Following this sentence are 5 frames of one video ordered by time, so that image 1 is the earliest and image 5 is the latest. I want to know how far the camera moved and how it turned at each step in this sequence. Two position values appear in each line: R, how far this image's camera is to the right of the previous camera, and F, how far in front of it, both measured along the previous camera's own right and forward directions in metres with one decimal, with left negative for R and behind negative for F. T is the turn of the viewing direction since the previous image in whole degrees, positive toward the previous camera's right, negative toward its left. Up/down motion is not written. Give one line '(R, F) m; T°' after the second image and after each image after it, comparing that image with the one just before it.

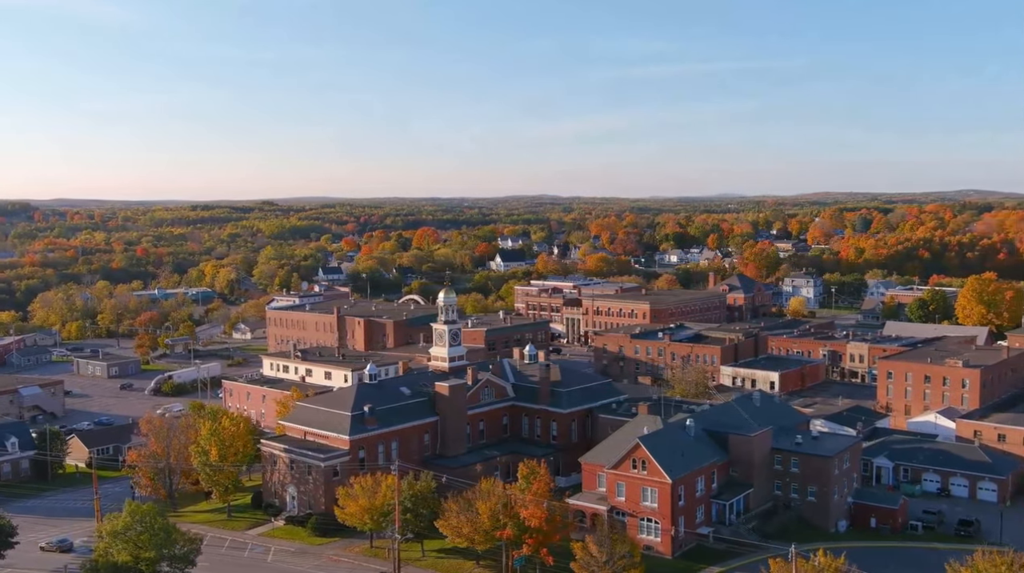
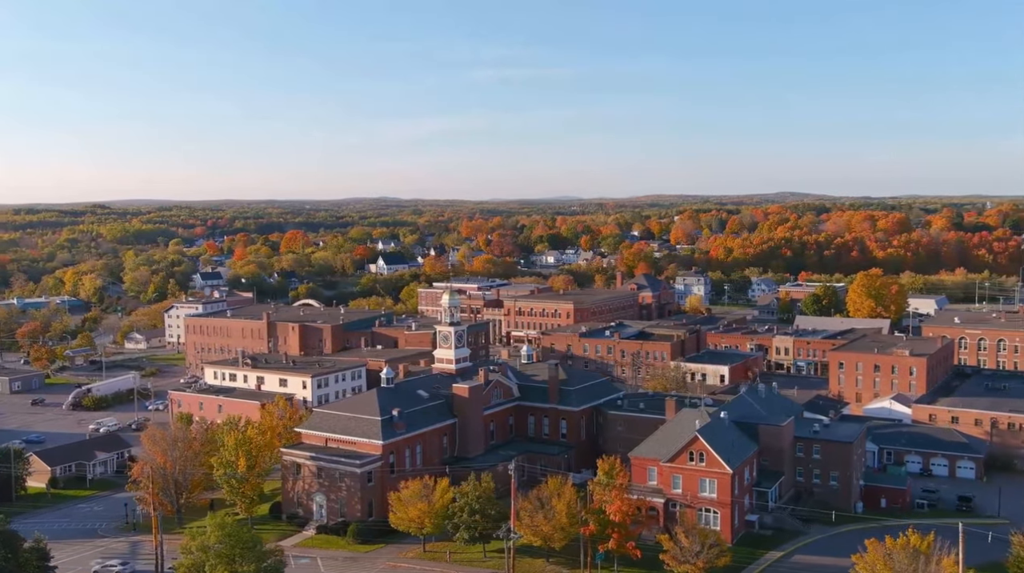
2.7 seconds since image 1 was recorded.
(-8.8, +0.3) m; +9°
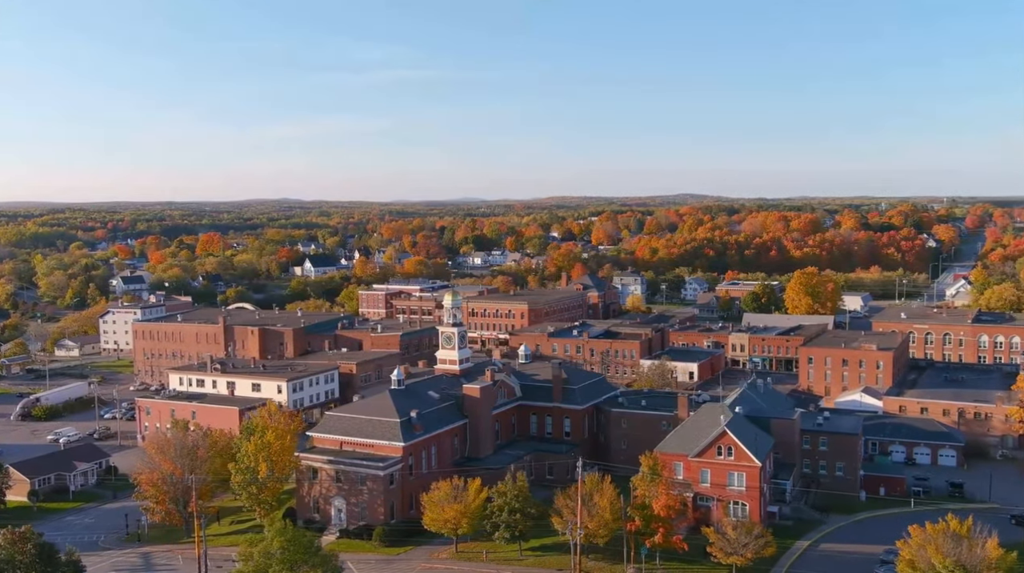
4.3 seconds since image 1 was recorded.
(-5.3, 0.0) m; +5°
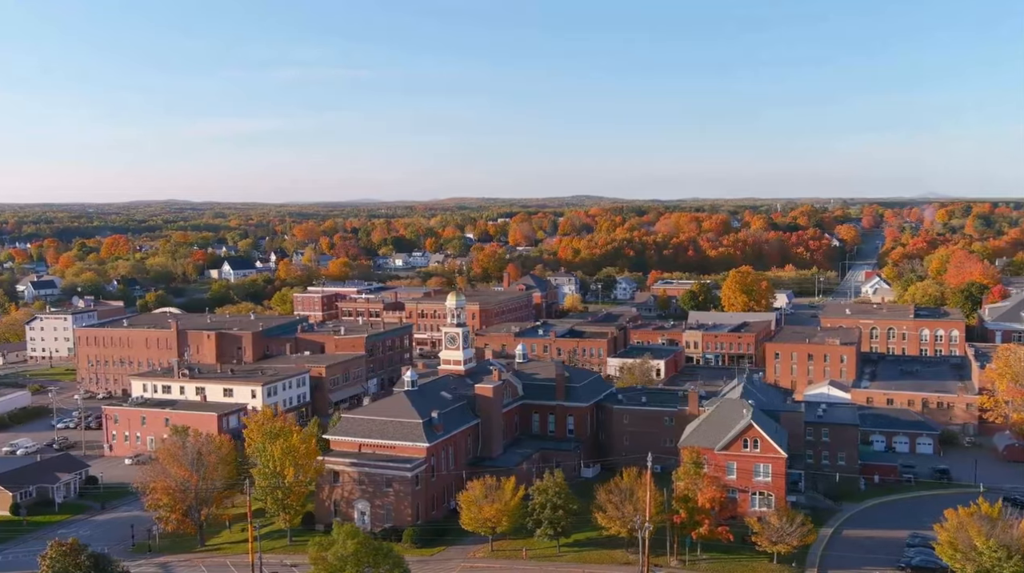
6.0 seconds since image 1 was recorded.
(-5.7, 0.0) m; +6°
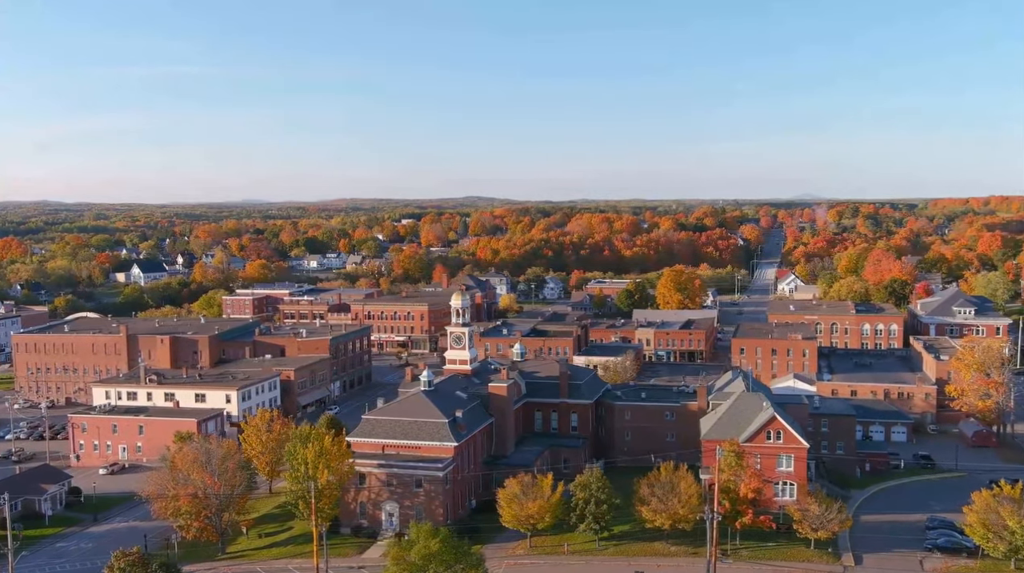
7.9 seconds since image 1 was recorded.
(-6.1, 0.0) m; +6°
